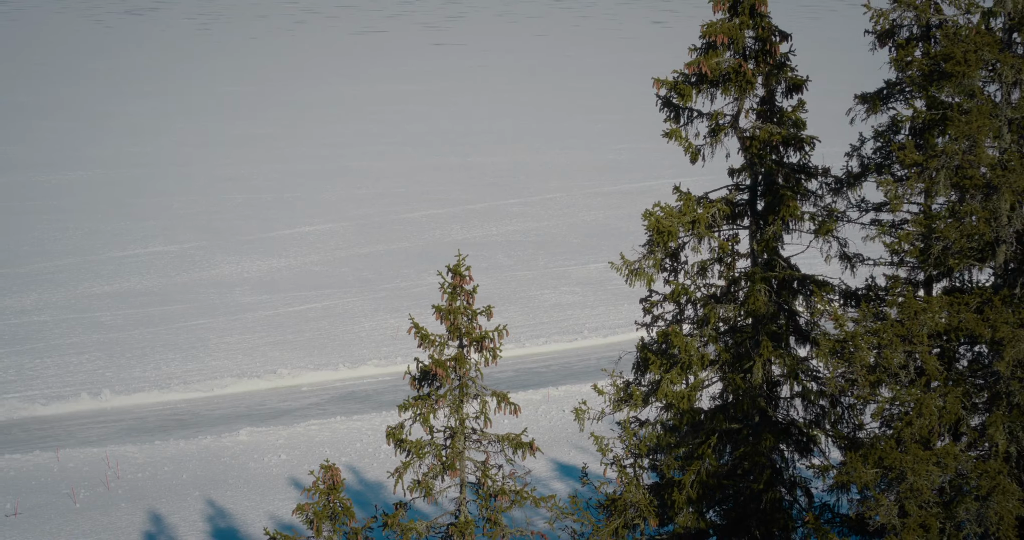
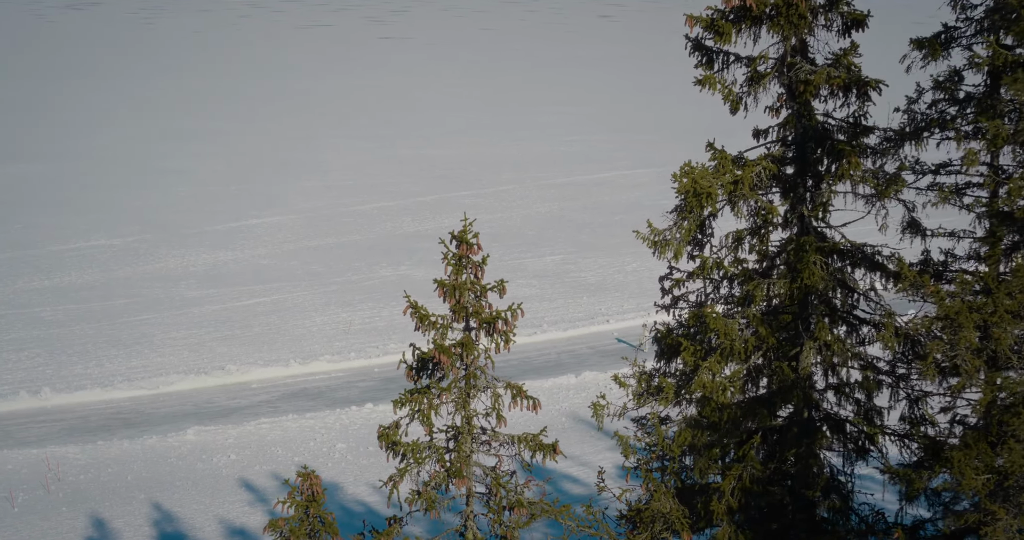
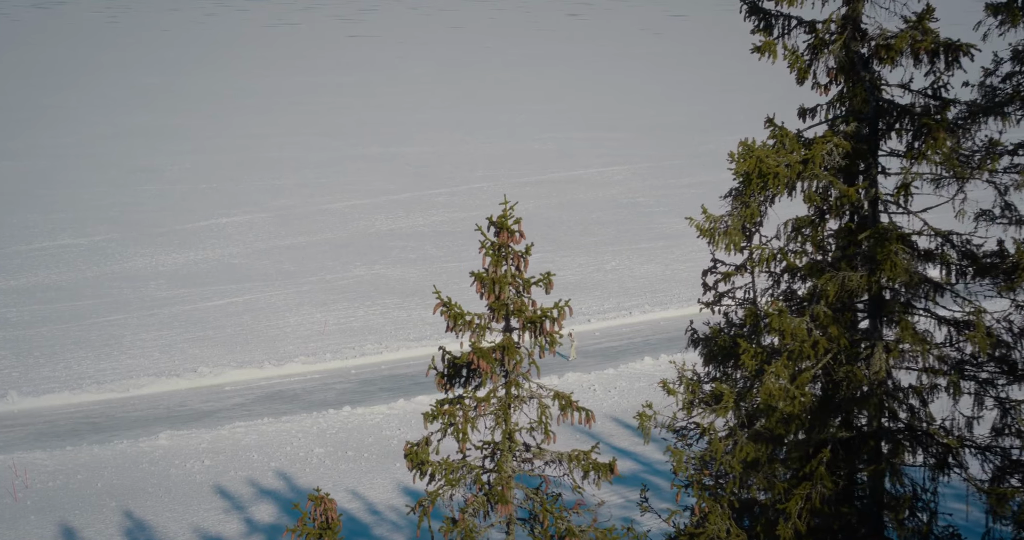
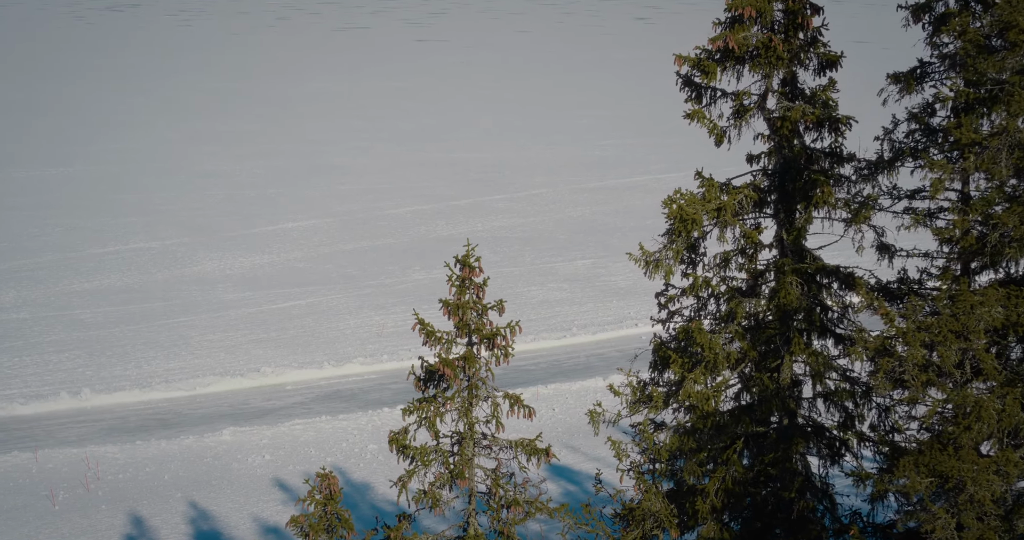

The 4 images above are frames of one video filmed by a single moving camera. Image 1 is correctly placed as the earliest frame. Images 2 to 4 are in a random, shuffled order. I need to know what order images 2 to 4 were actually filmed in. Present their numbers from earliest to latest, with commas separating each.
4, 2, 3
